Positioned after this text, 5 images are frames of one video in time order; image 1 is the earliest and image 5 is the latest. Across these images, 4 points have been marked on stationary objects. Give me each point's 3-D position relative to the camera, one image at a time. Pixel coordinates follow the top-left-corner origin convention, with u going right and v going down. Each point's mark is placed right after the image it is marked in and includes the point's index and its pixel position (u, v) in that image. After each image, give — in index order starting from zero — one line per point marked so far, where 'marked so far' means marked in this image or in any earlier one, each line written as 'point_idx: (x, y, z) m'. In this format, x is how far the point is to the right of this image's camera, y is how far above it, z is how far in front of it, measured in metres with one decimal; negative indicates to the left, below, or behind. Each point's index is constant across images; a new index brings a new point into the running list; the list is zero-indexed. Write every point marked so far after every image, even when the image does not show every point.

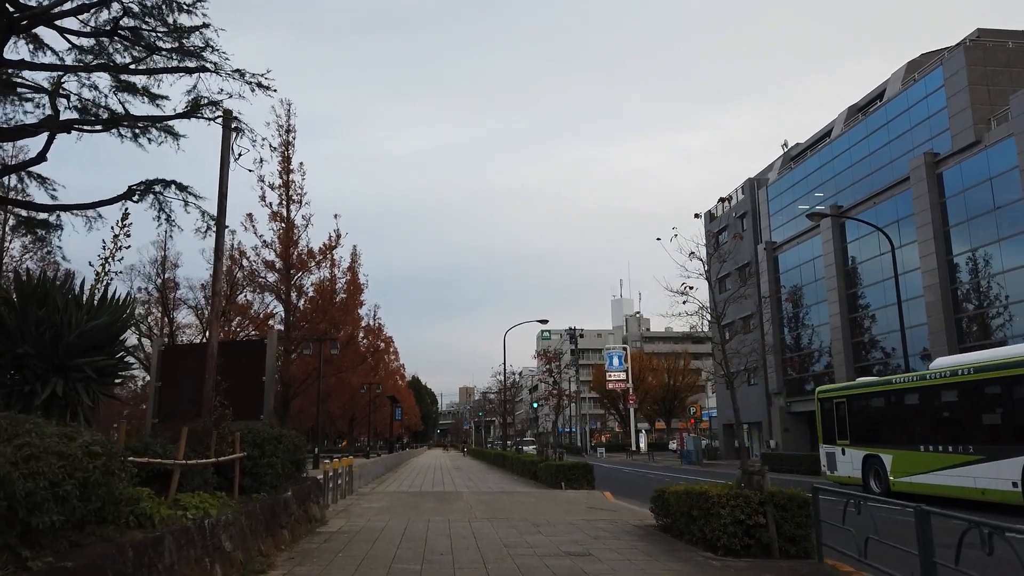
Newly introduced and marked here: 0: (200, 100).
0: (-4.7, +2.8, +10.7) m
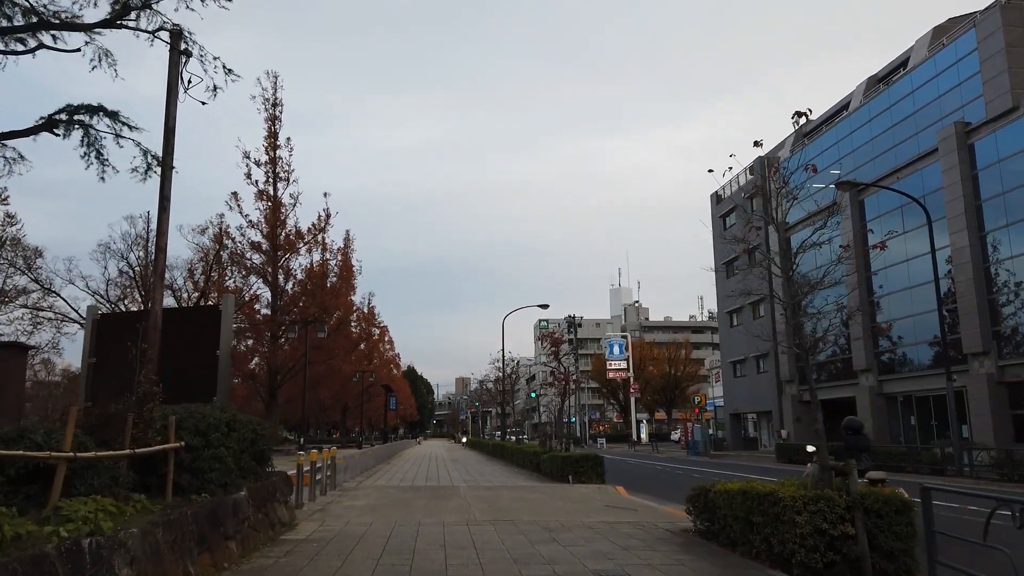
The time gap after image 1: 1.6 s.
0: (-4.6, +3.4, +8.6) m
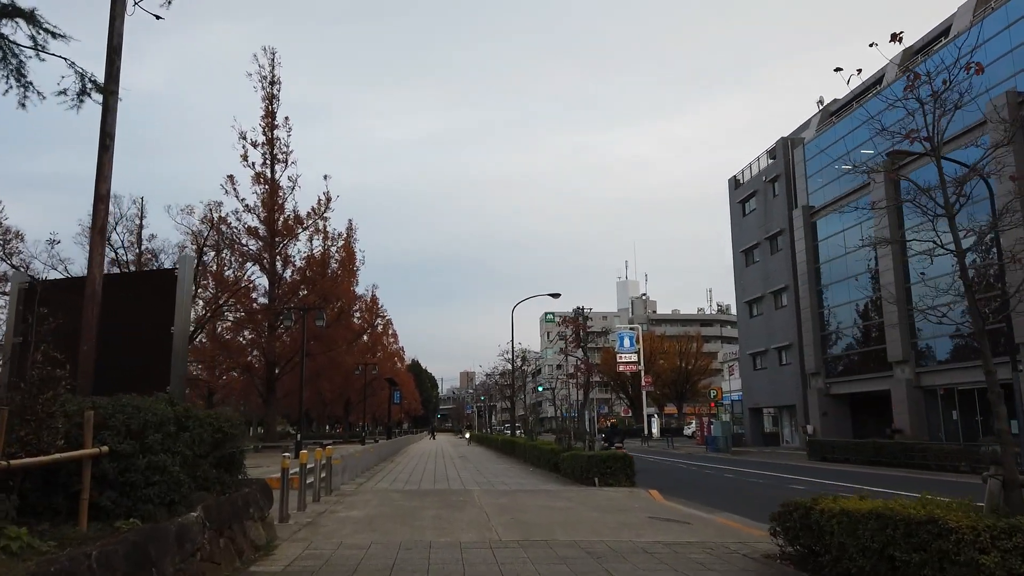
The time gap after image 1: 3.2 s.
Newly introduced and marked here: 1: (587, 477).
0: (-4.2, +3.8, +6.5) m
1: (+1.8, -4.5, +16.9) m
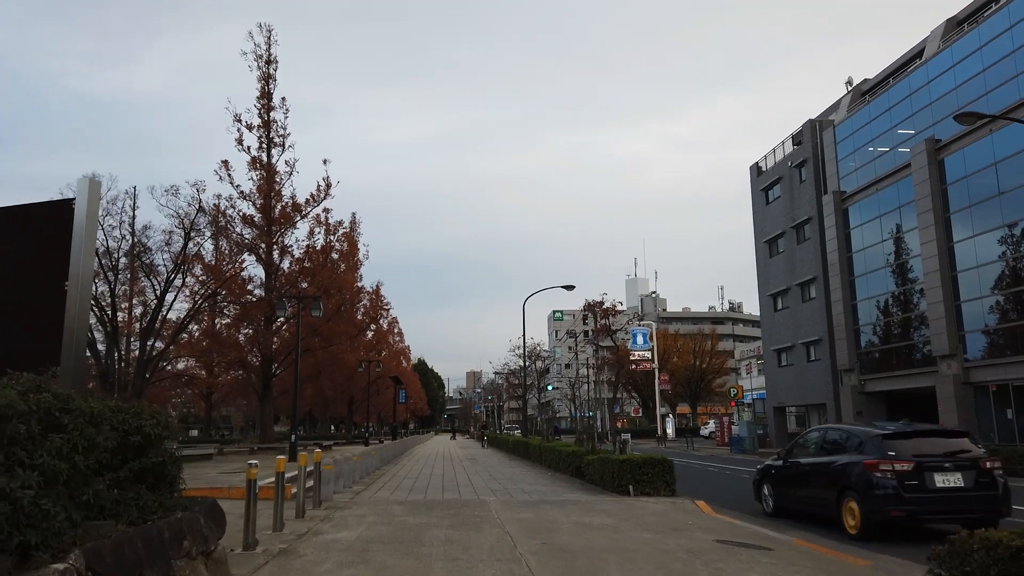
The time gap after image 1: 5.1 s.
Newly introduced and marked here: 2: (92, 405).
0: (-3.9, +4.3, +4.2) m
1: (+2.2, -4.0, +14.6) m
2: (-2.7, -0.8, +4.6) m
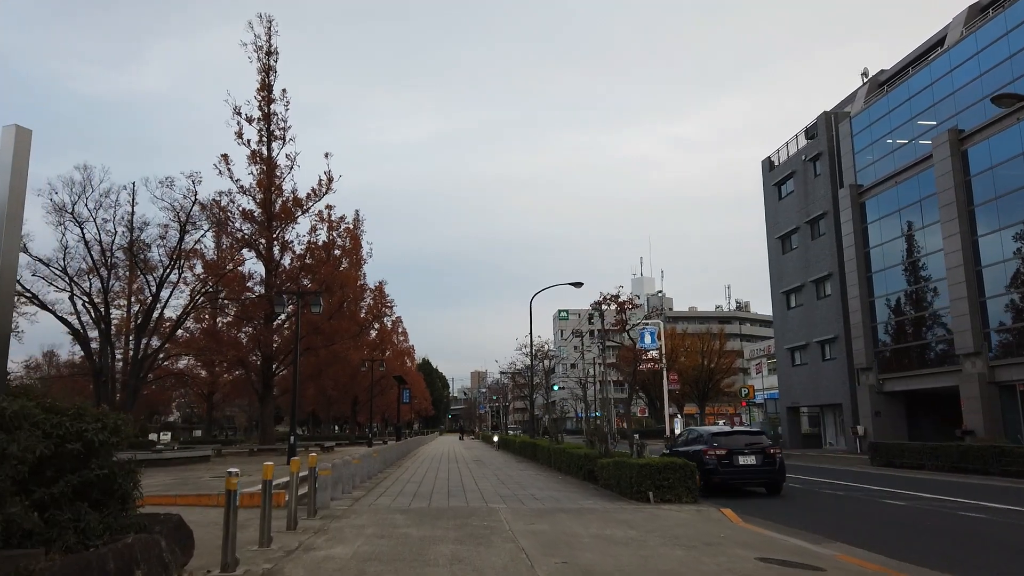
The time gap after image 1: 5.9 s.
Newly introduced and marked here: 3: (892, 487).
0: (-3.7, +4.4, +3.2) m
1: (+2.4, -3.9, +13.6) m
2: (-2.5, -0.6, +3.6) m
3: (+10.6, -5.6, +20.0) m
